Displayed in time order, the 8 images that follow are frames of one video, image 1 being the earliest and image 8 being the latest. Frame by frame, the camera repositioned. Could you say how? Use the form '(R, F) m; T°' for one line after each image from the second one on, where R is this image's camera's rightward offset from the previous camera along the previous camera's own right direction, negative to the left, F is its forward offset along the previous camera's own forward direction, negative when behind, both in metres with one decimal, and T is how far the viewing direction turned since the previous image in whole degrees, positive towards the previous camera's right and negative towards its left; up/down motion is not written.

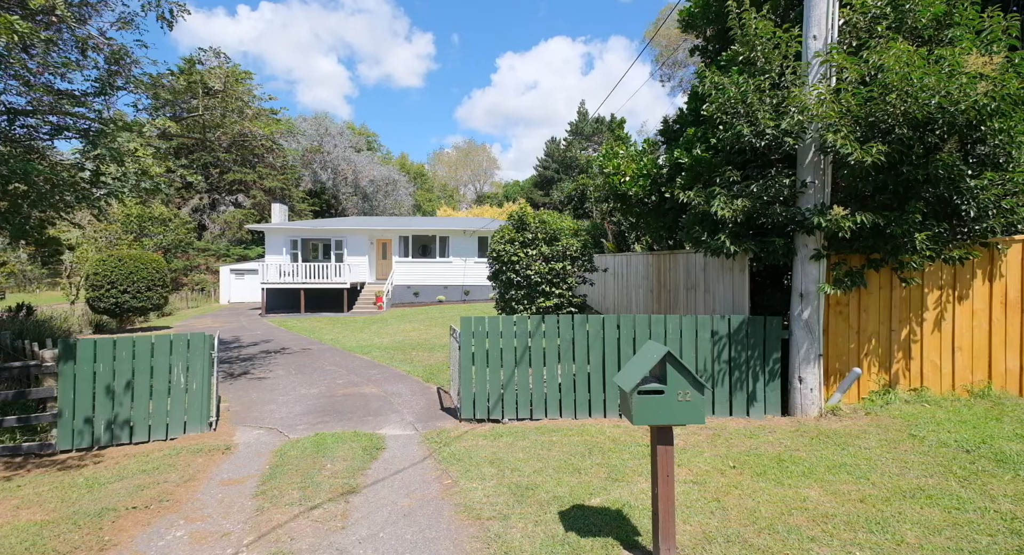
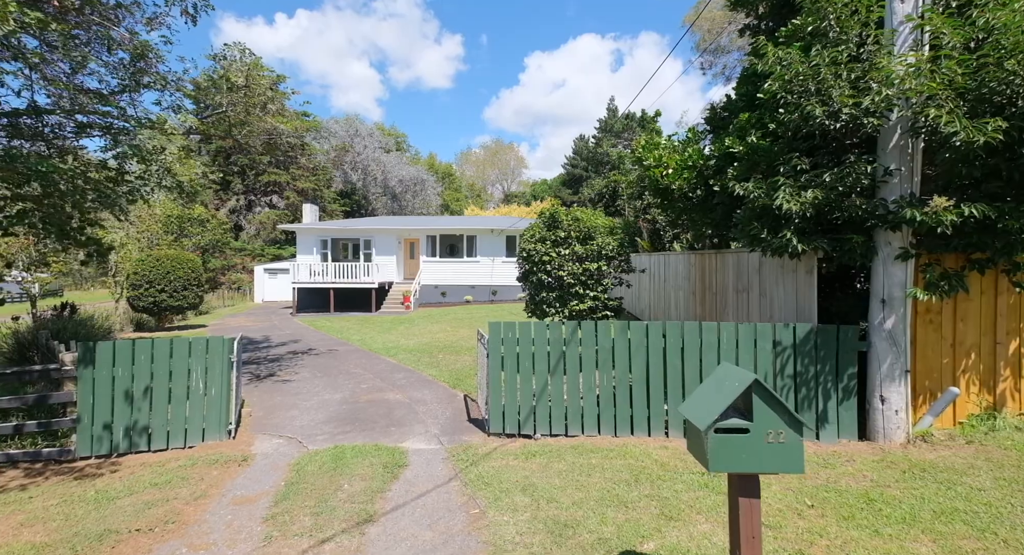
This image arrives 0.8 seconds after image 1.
(-0.1, +0.4) m; -3°
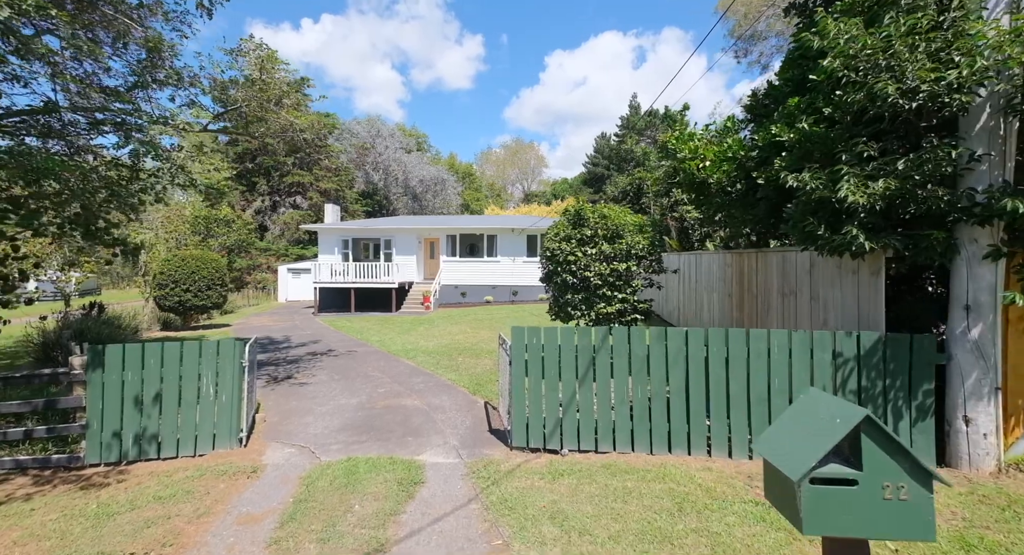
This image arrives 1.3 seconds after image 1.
(0.0, +0.4) m; -2°
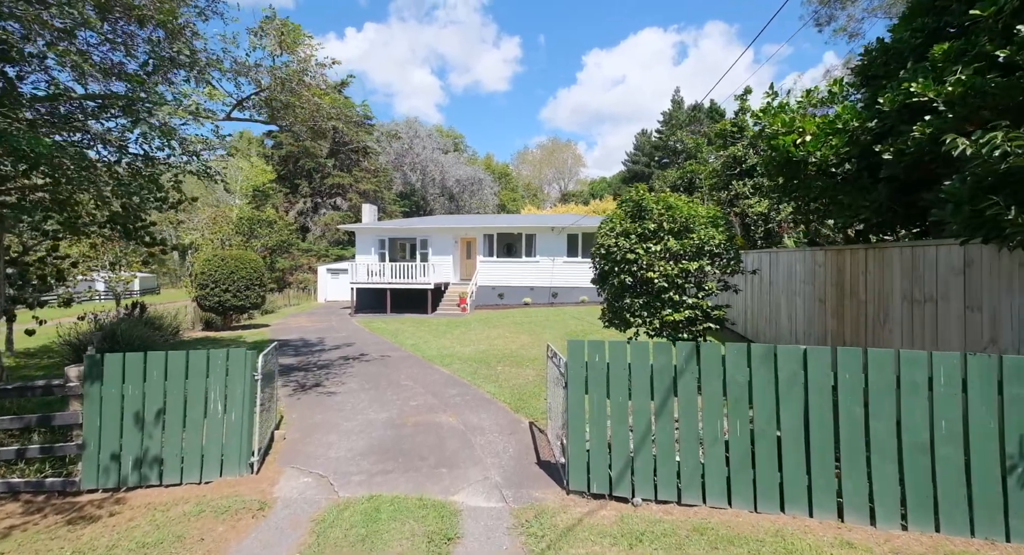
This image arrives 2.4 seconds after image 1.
(-0.2, +0.9) m; -4°
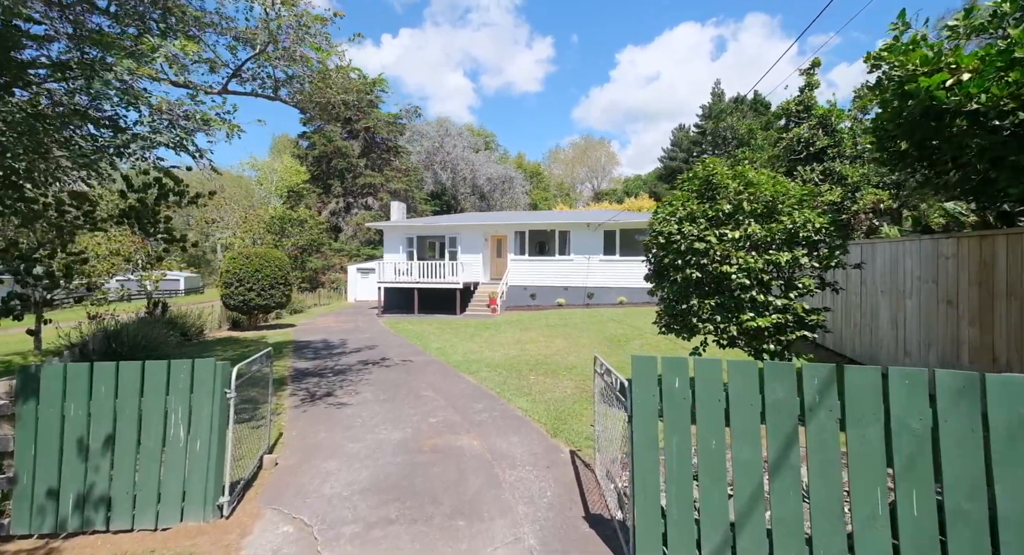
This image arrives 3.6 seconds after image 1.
(-0.1, +1.1) m; -4°
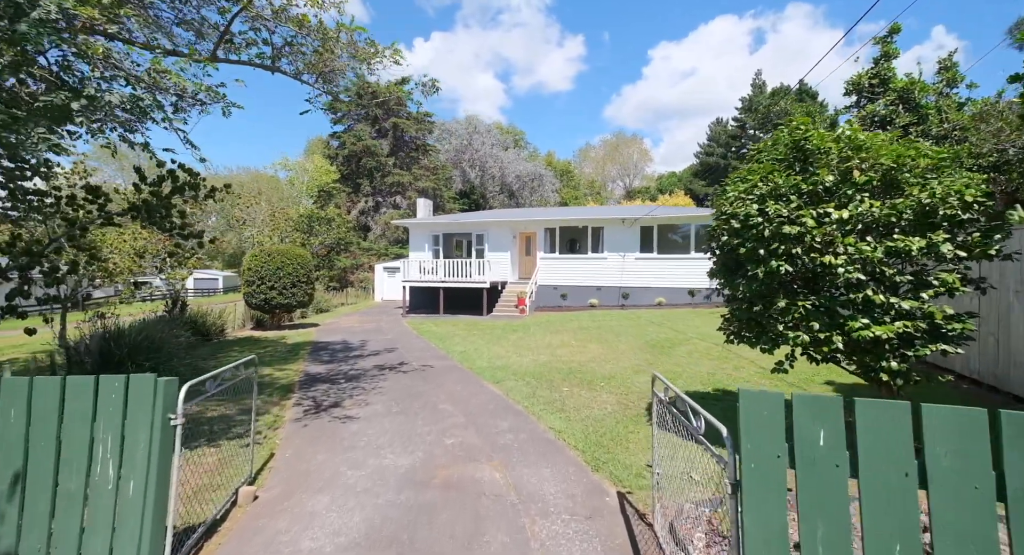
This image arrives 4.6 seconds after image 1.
(0.0, +1.0) m; -3°
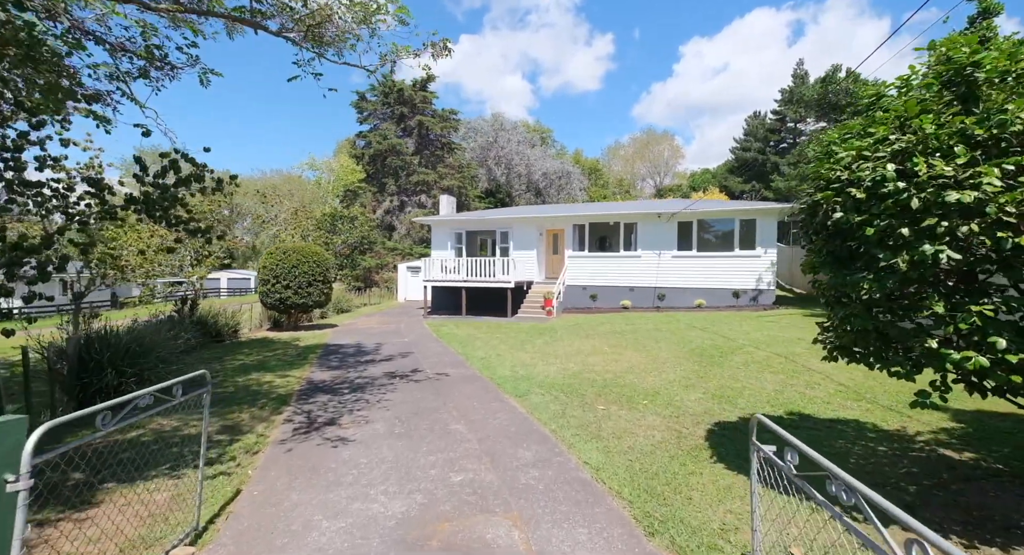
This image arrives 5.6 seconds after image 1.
(0.0, +1.1) m; -3°
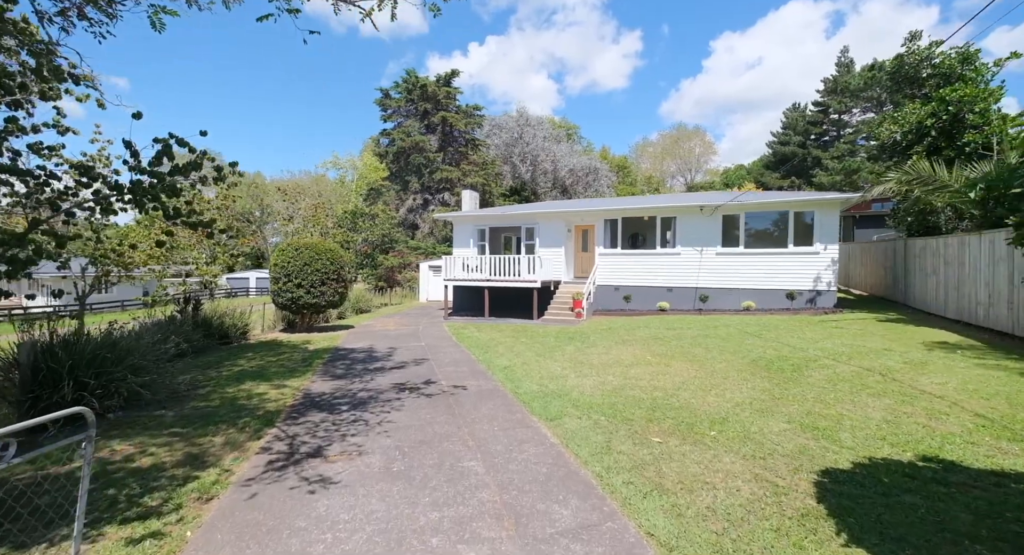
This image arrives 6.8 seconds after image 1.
(-0.1, +1.2) m; -3°
